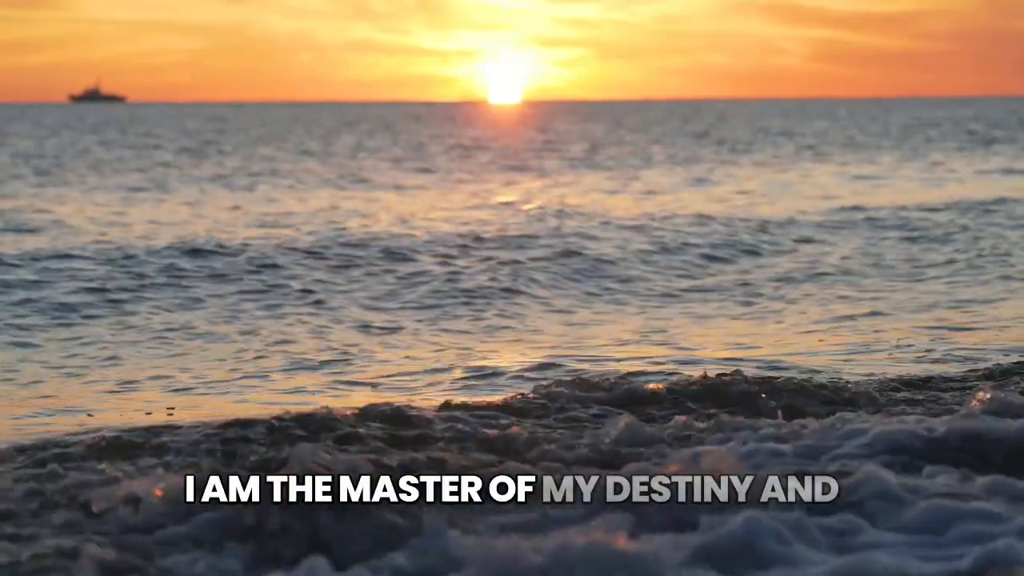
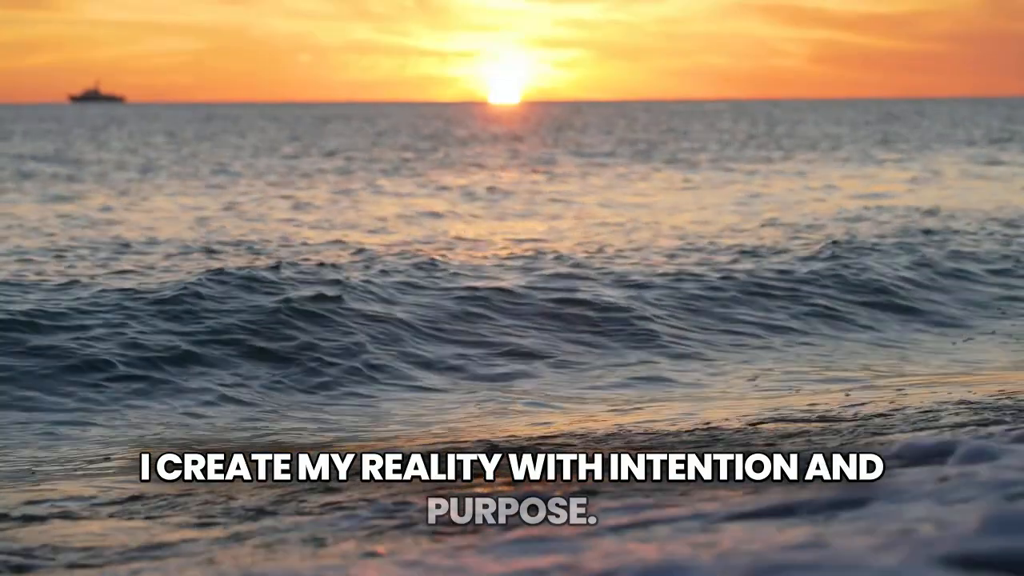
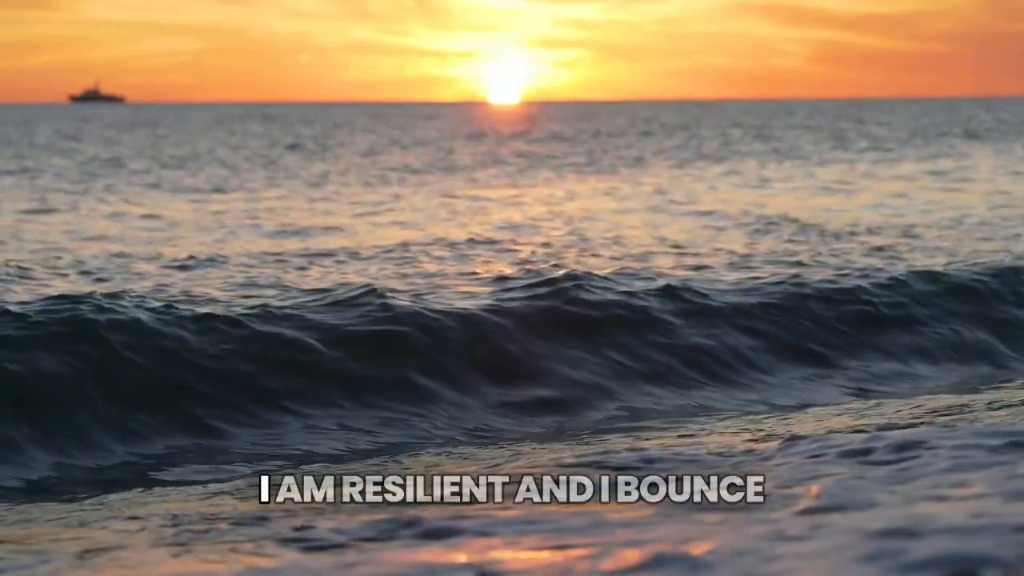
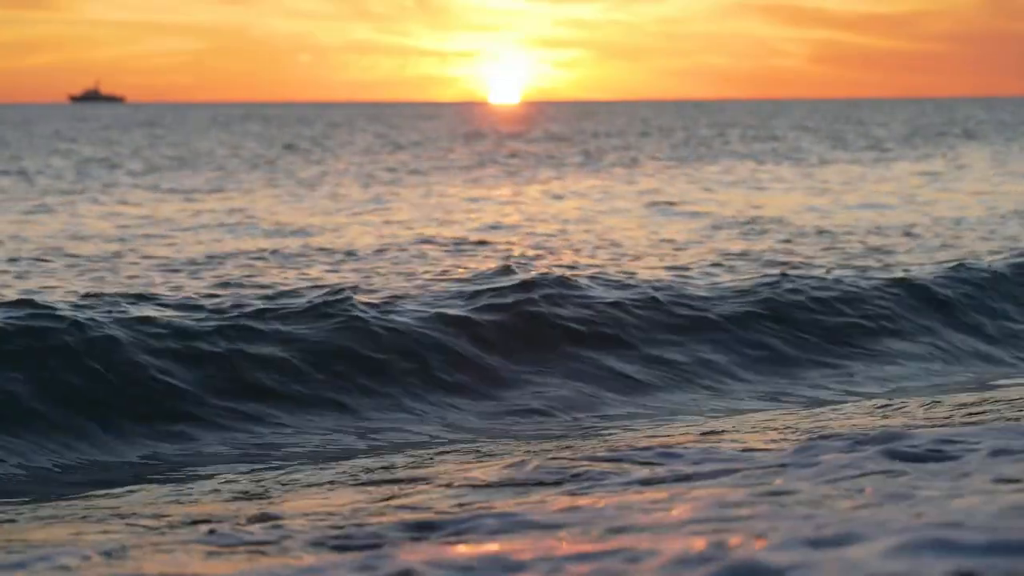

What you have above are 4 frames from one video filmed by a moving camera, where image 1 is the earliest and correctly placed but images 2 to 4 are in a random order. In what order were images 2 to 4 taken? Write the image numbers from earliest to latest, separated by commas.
2, 4, 3
